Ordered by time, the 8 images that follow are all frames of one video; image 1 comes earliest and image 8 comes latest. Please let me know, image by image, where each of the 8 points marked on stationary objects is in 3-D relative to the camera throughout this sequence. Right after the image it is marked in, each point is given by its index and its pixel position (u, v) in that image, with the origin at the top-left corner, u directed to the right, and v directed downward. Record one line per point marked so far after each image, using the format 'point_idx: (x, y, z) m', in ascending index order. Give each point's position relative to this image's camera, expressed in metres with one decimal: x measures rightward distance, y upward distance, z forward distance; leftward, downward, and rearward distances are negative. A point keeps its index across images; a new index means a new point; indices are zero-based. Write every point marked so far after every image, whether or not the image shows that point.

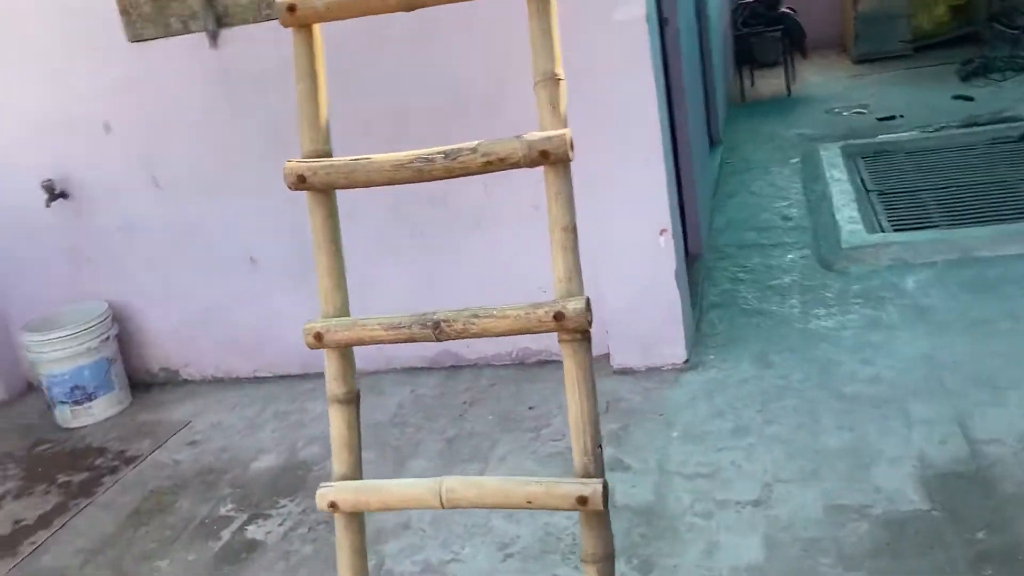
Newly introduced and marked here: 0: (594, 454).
0: (+0.1, -0.3, +1.4) m
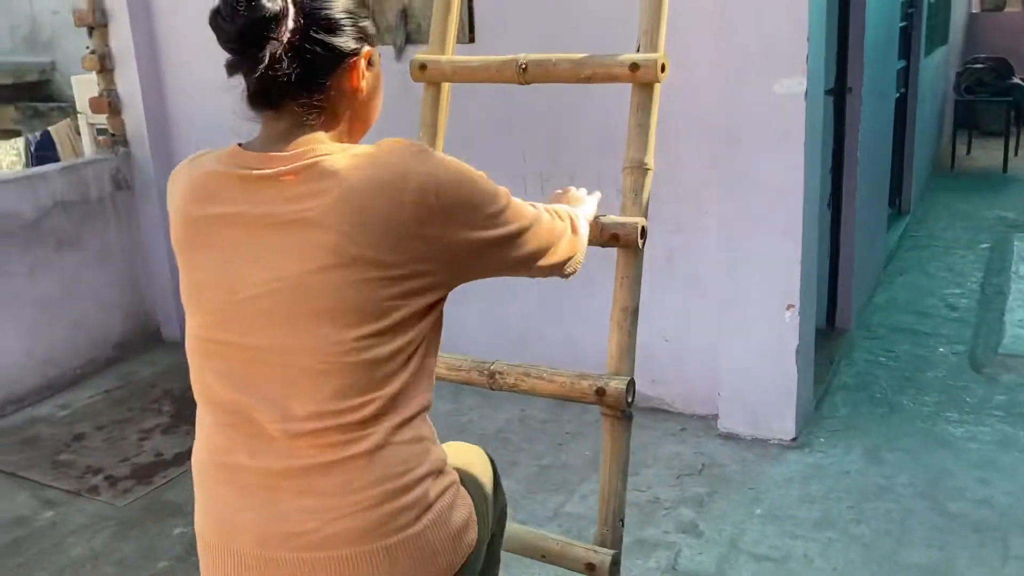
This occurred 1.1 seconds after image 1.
0: (+0.2, -0.4, +1.5) m
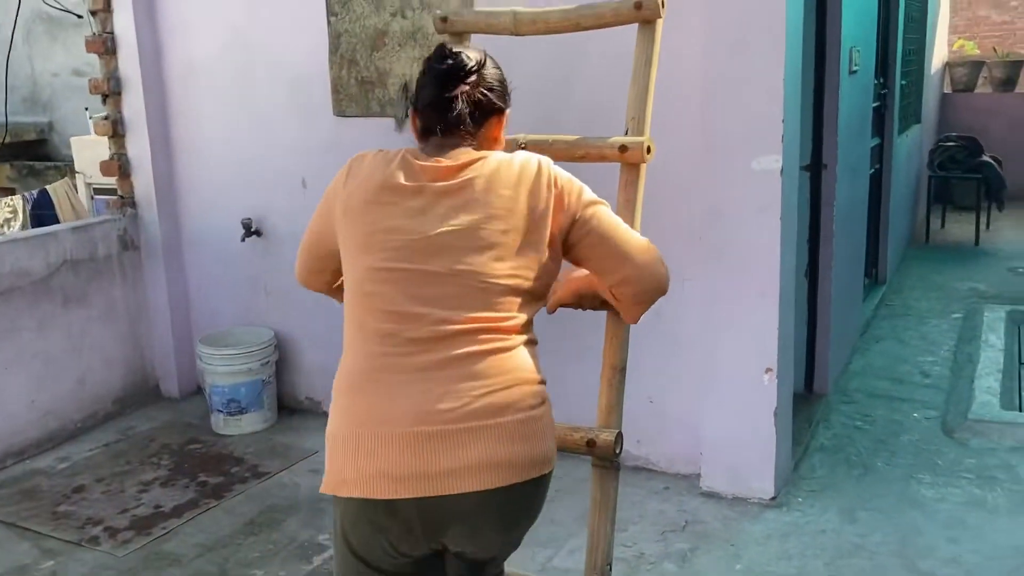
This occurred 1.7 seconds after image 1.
0: (+0.2, -0.5, +1.6) m
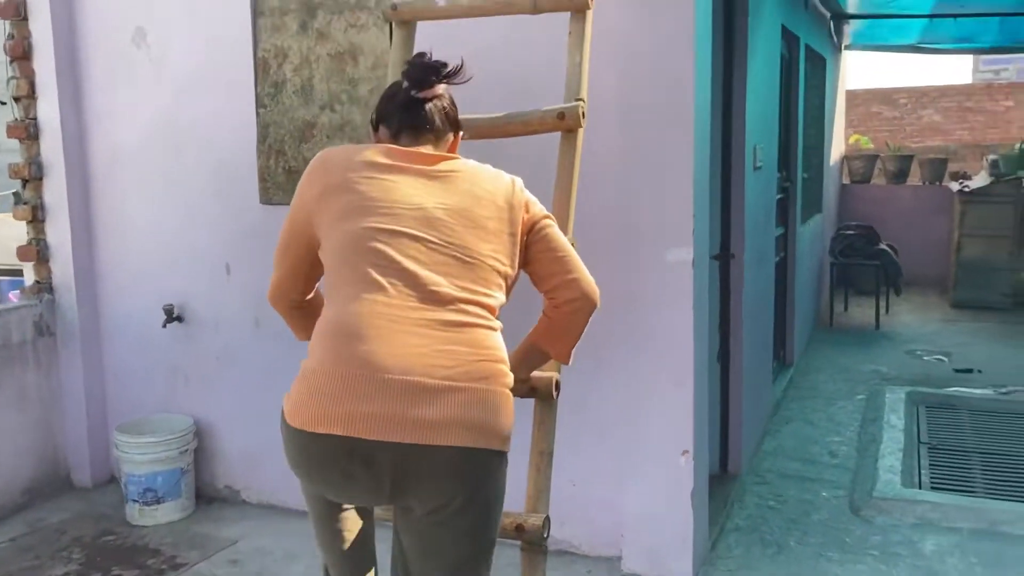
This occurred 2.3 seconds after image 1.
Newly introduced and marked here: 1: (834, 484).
0: (0.0, -0.6, +1.7) m
1: (+1.3, -0.8, +3.7) m
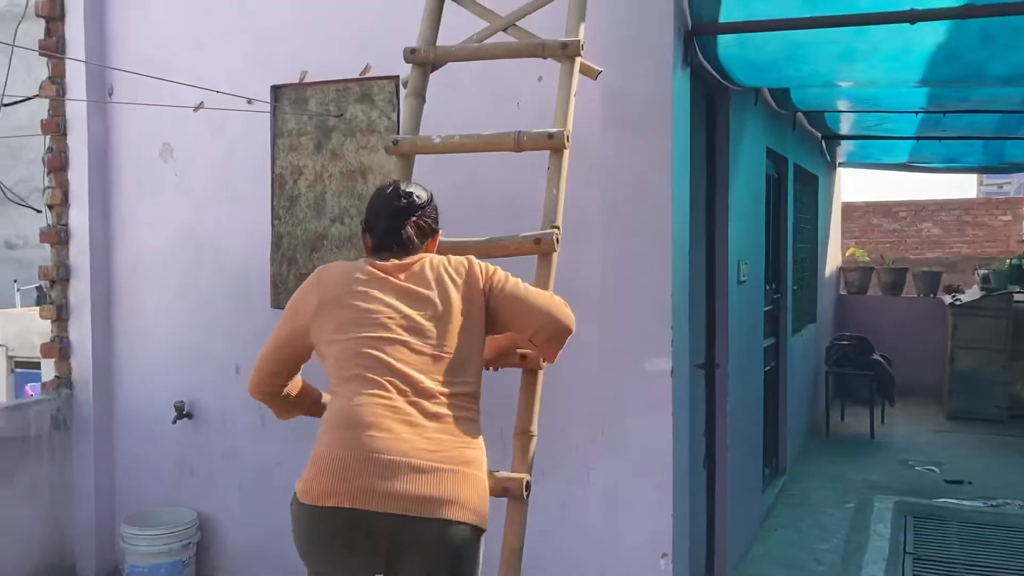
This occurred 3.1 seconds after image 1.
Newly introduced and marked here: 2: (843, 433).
0: (0.0, -0.8, +1.8) m
1: (+1.2, -1.2, +3.8) m
2: (+2.4, -1.1, +6.9) m
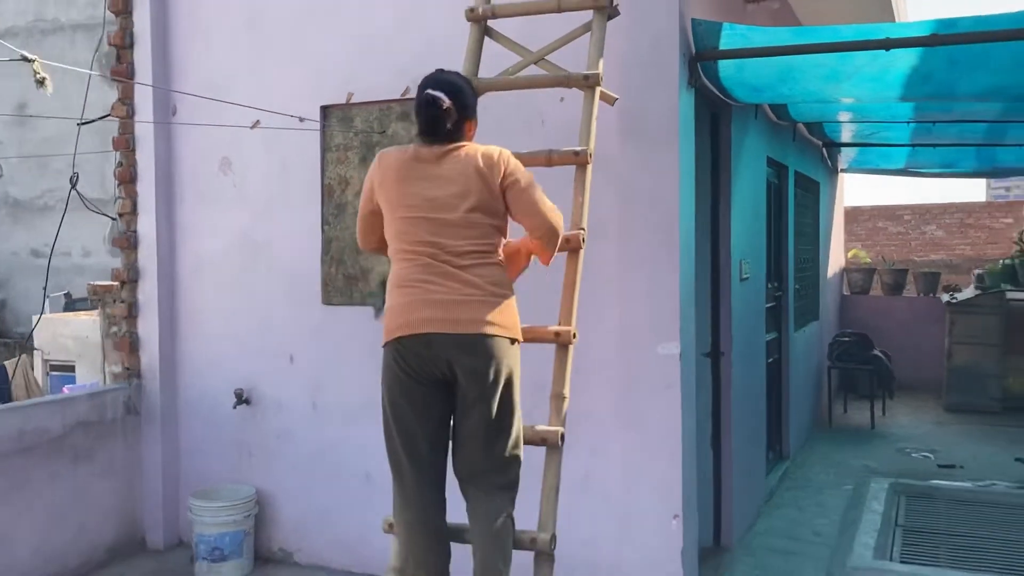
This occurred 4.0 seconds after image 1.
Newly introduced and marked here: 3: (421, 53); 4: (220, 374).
0: (+0.1, -0.8, +2.2) m
1: (+1.4, -1.2, +4.2) m
2: (+2.6, -1.0, +7.3) m
3: (-0.4, +0.9, +3.8) m
4: (-1.3, -0.4, +4.3) m
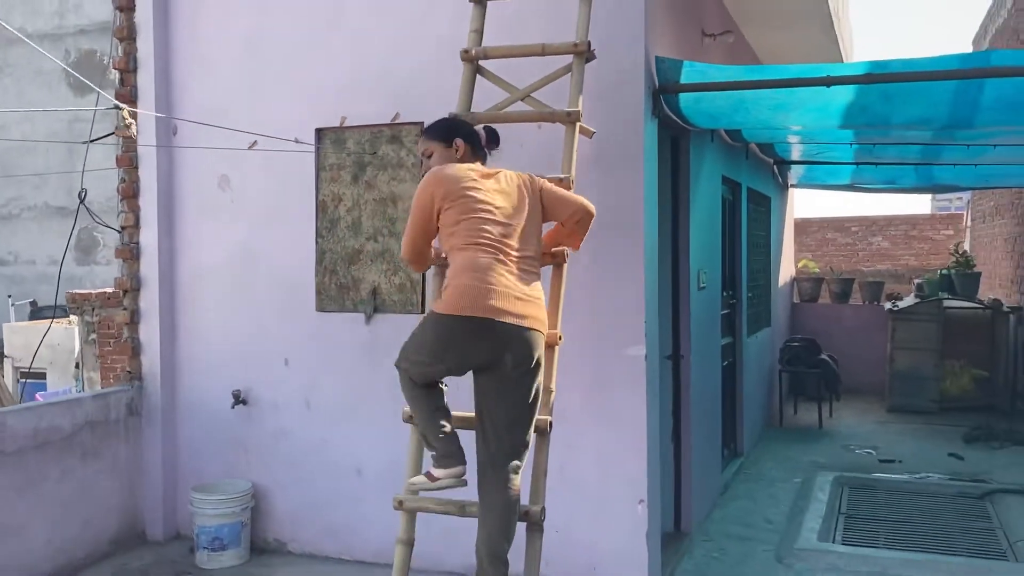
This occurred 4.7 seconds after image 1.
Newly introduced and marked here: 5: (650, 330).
0: (0.0, -0.8, +2.6) m
1: (+1.3, -1.2, +4.6) m
2: (+2.3, -1.1, +7.7) m
3: (-0.5, +0.9, +4.1) m
4: (-1.4, -0.4, +4.6) m
5: (+0.6, -0.2, +3.8) m
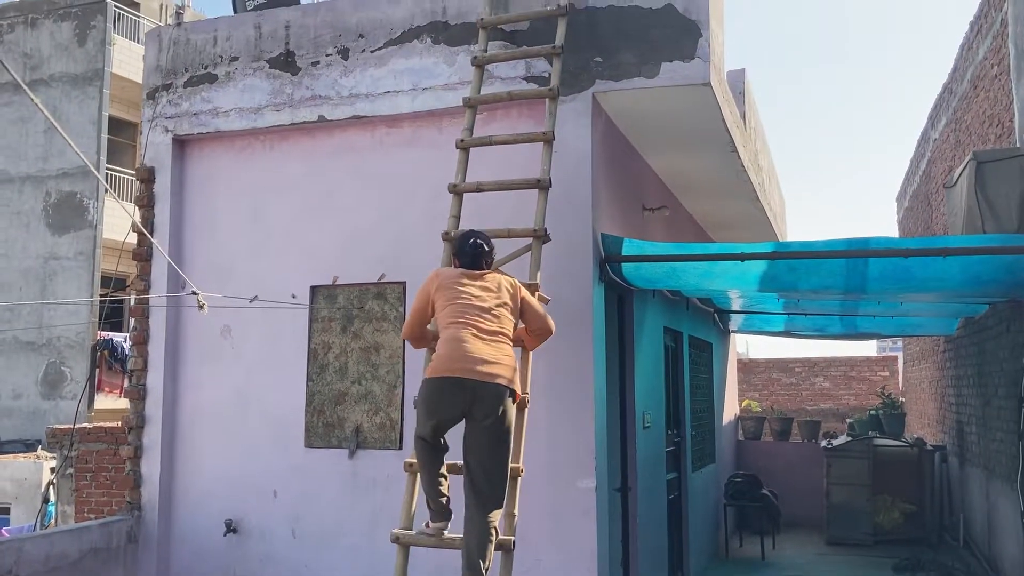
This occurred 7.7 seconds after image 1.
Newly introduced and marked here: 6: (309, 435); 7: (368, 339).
0: (0.0, -1.3, +3.1) m
1: (+1.1, -2.0, +5.1) m
2: (+2.0, -2.3, +8.2) m
3: (-0.6, +0.2, +4.9) m
4: (-1.6, -1.2, +5.1) m
5: (+0.4, -0.8, +4.4) m
6: (-1.1, -0.8, +4.9) m
7: (-0.8, -0.3, +4.9) m
